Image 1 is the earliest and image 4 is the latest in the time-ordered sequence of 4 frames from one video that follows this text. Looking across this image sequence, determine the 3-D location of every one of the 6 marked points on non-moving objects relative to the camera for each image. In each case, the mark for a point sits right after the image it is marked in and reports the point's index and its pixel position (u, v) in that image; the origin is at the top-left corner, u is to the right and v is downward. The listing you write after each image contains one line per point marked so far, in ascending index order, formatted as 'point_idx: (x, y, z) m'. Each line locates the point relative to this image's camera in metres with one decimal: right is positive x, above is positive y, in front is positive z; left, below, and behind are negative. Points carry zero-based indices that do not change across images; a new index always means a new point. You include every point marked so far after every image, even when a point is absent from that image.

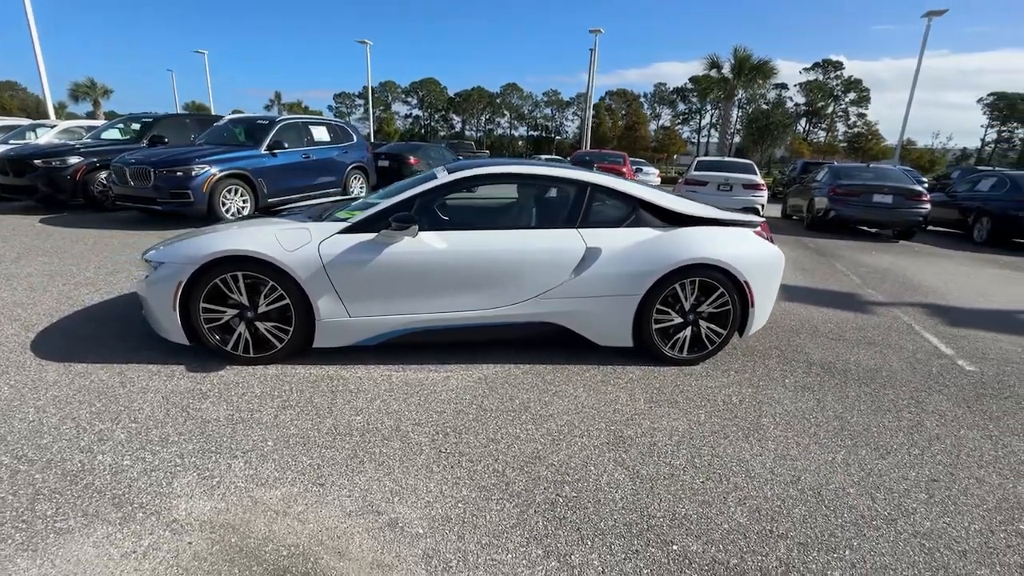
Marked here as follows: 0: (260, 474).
0: (-1.2, -0.9, +2.3) m
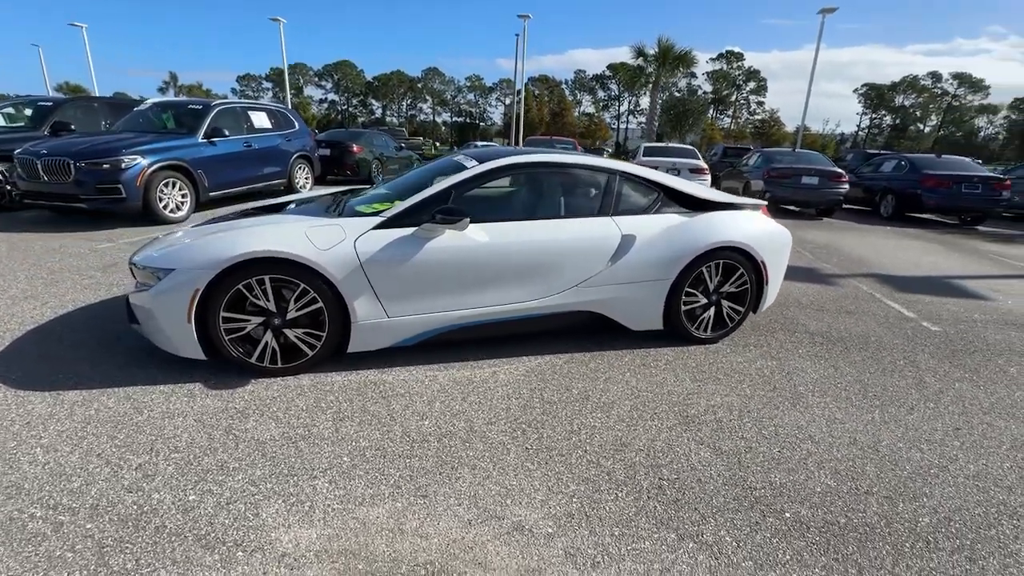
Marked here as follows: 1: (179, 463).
0: (-0.7, -0.9, +2.1) m
1: (-1.6, -0.8, +2.3) m
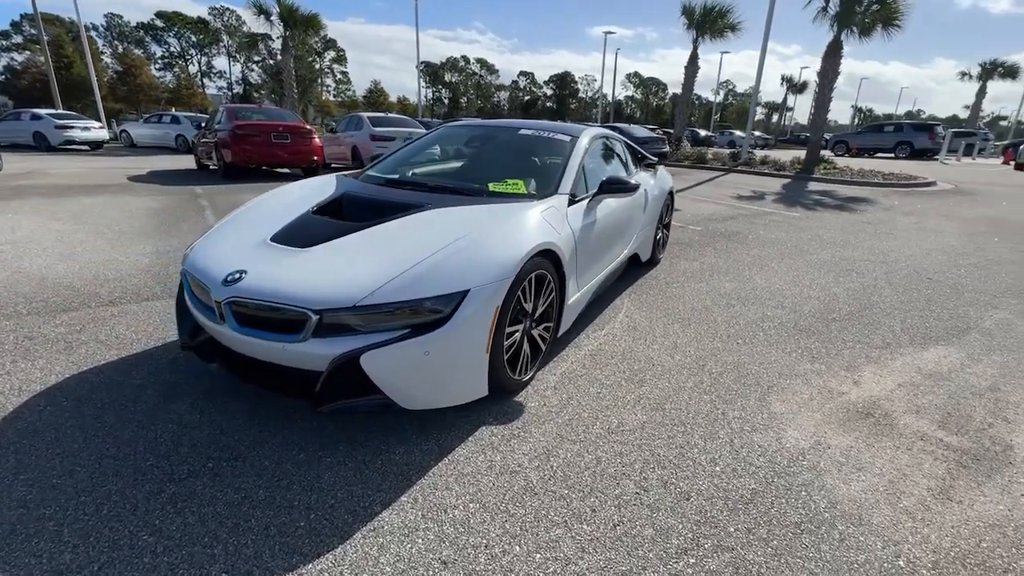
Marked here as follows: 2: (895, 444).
0: (+1.4, -0.7, +2.7) m
1: (+0.6, -0.8, +2.1) m
2: (+2.0, -0.8, +2.4) m
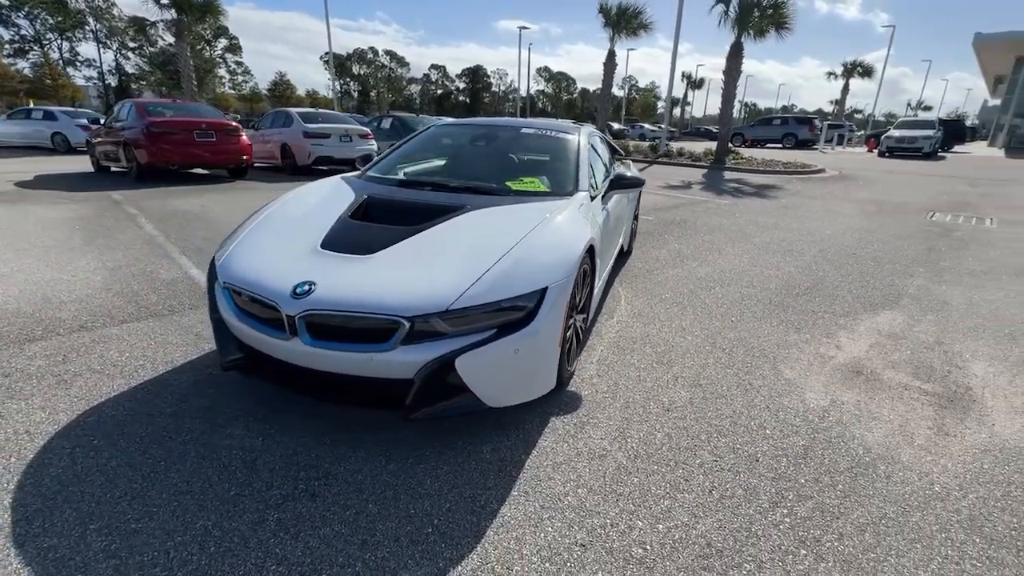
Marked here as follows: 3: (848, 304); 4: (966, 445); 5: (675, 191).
0: (+1.6, -0.6, +3.0) m
1: (+1.0, -0.7, +2.4) m
2: (+2.3, -0.6, +2.8) m
3: (+3.1, -0.1, +4.3) m
4: (+2.3, -0.8, +2.4) m
5: (+4.0, +2.4, +11.4) m
